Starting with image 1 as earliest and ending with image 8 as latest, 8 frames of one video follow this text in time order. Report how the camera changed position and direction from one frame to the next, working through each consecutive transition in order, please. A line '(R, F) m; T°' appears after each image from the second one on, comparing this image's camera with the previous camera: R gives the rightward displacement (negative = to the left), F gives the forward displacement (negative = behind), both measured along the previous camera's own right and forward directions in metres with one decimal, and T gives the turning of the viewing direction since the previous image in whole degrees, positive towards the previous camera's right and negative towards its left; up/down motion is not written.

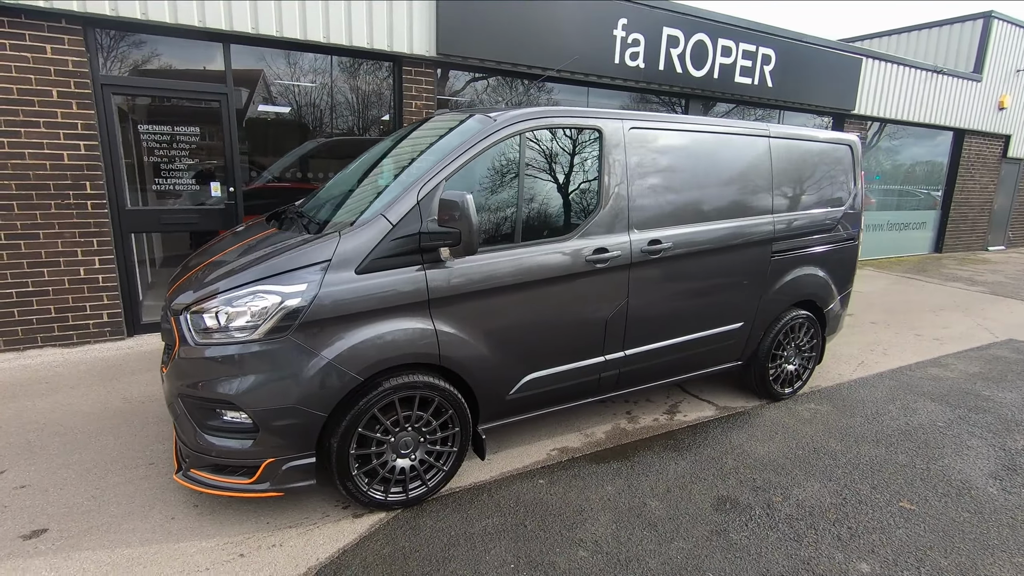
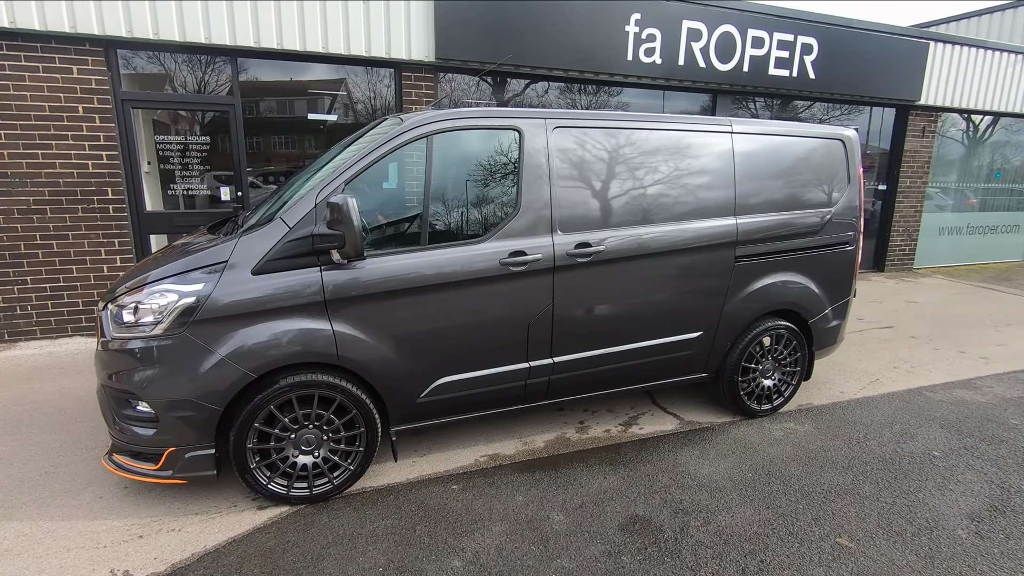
(+0.9, +0.1) m; -8°
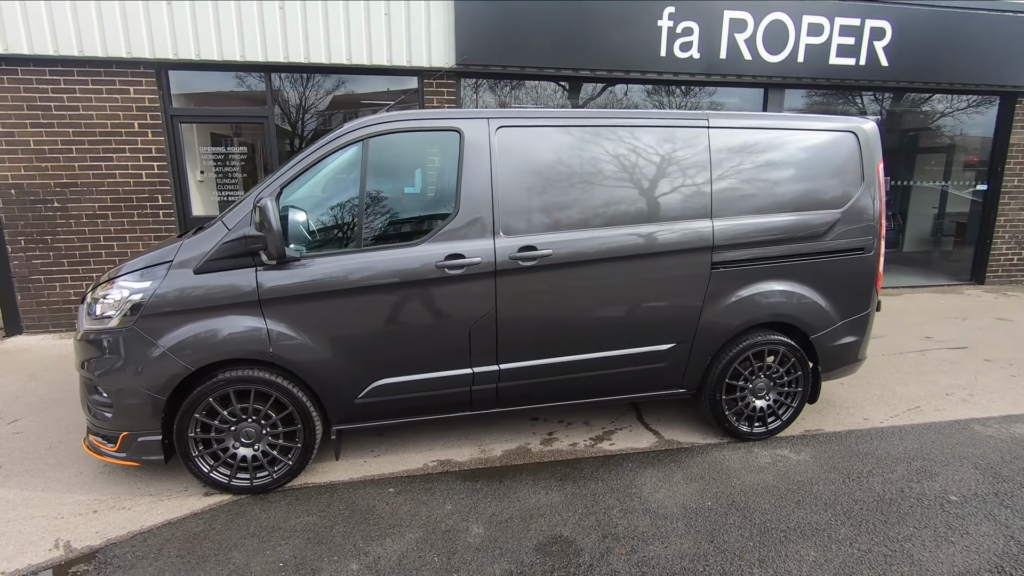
(+0.8, +0.1) m; -10°
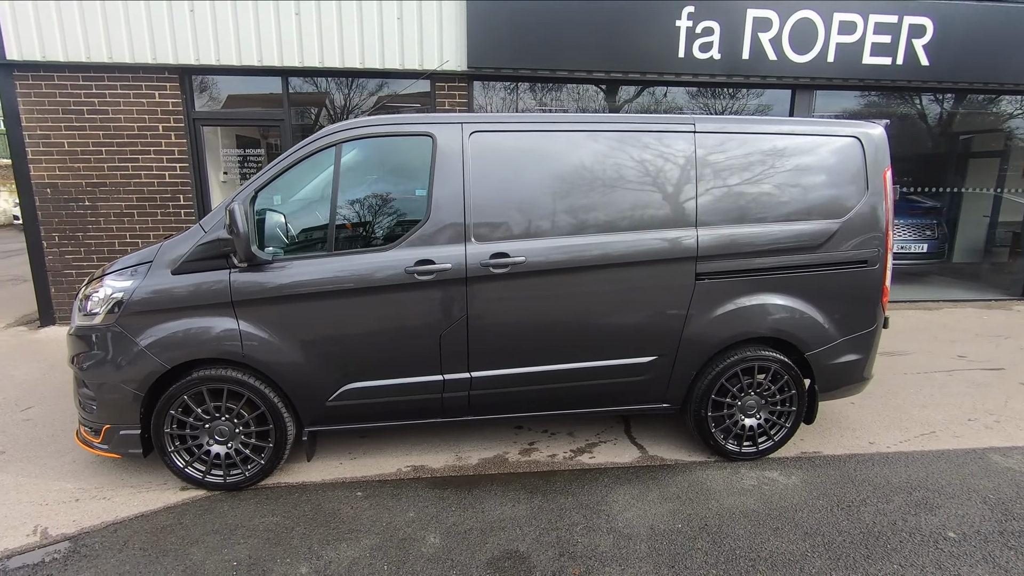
(+0.4, +0.1) m; -4°
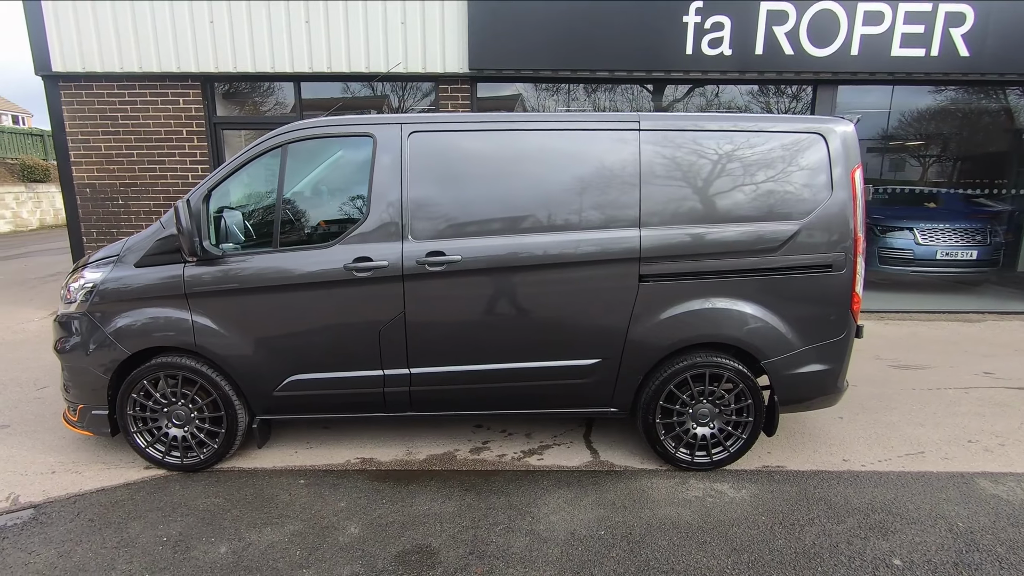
(+0.6, 0.0) m; -6°
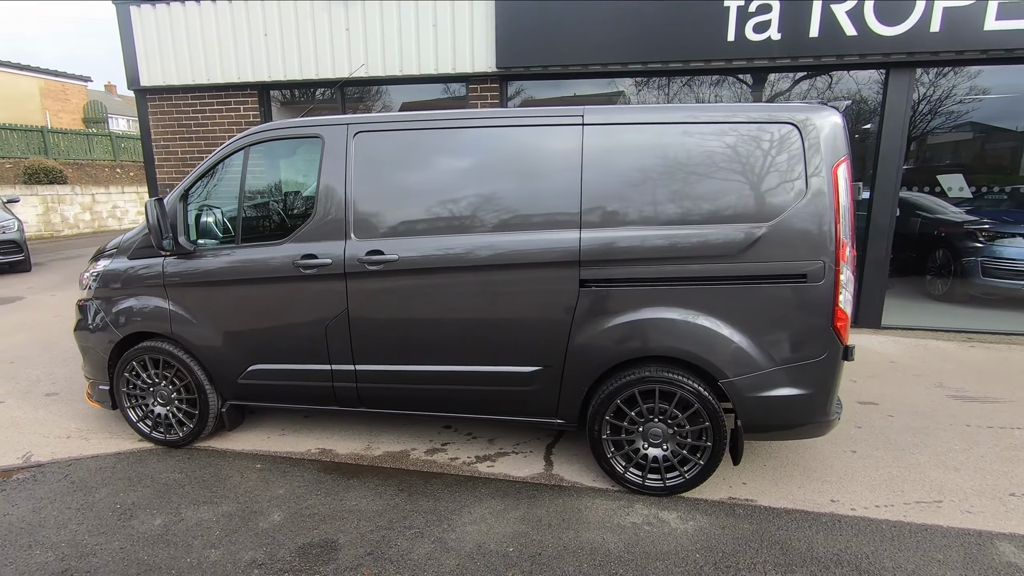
(+0.9, +0.2) m; -11°
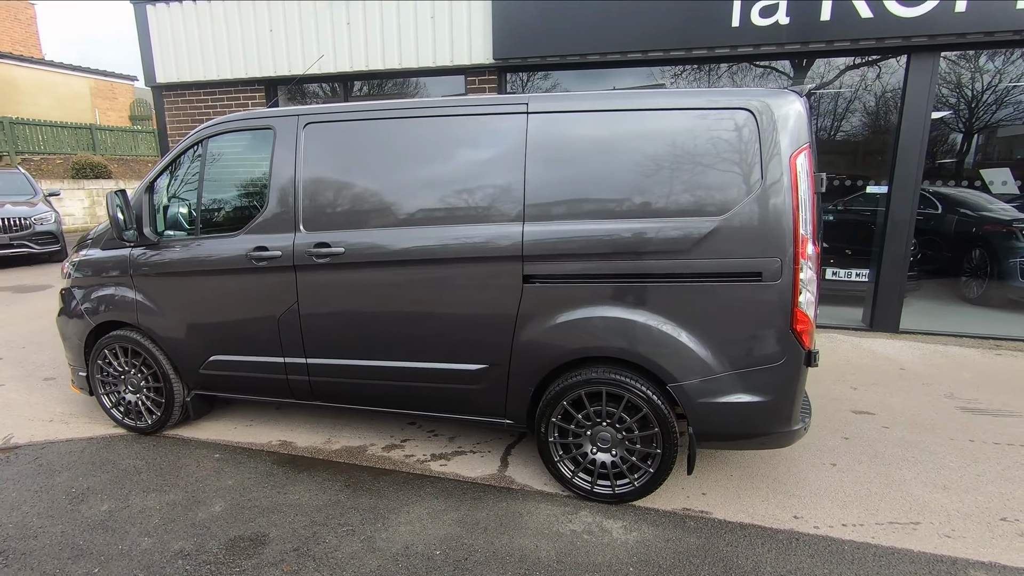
(+0.5, +0.1) m; -4°
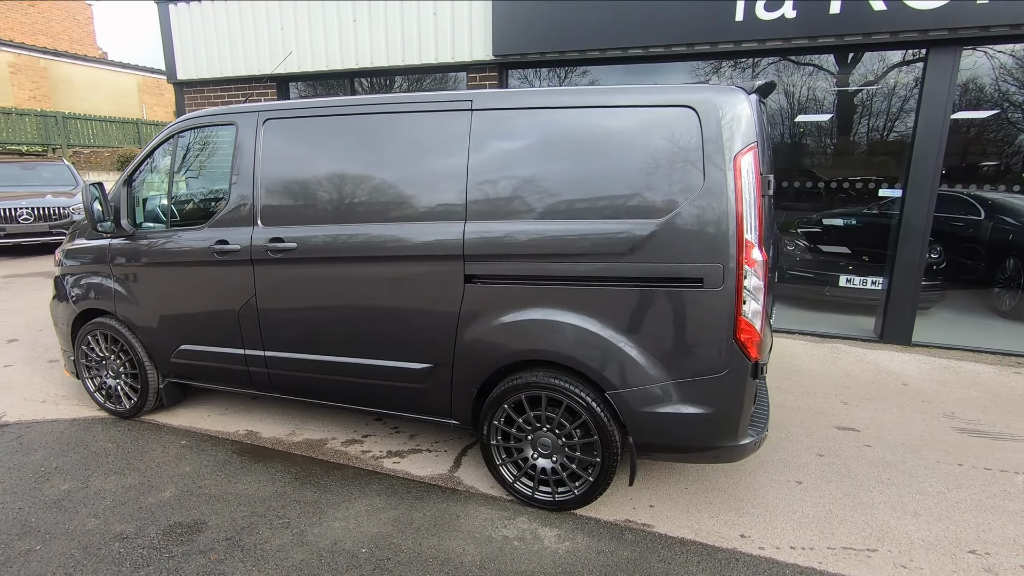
(+0.5, +0.1) m; -4°
